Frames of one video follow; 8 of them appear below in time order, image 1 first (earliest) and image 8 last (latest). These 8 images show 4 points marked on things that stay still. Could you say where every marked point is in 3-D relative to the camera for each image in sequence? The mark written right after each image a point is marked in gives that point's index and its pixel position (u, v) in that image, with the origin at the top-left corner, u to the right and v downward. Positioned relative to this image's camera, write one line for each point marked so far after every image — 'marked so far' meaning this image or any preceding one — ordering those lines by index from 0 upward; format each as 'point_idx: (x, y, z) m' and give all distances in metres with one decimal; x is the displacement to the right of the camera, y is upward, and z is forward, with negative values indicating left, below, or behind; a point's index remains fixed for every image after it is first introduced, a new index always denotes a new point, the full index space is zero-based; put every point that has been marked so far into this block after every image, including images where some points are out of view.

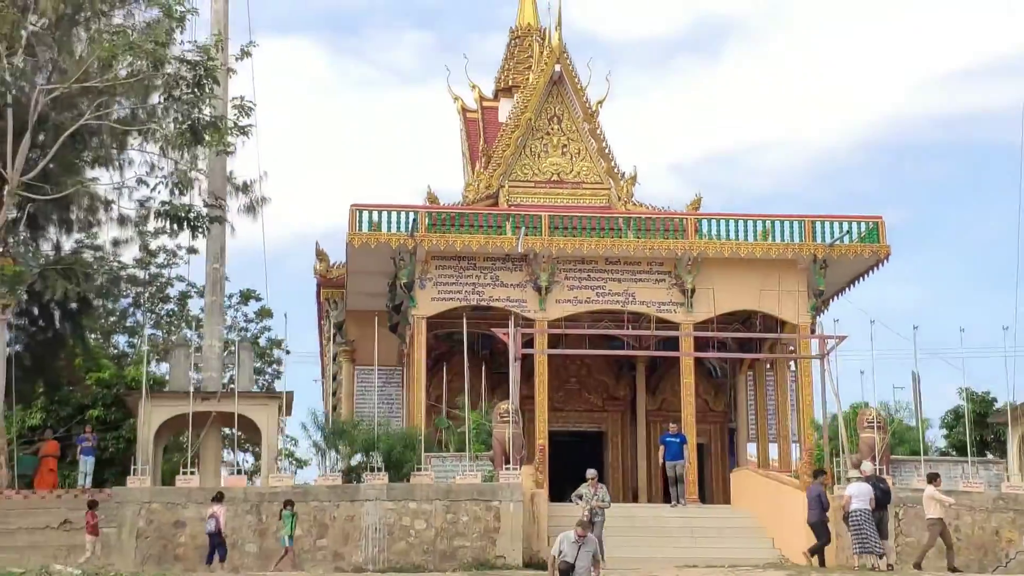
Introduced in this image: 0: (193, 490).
0: (-3.5, -2.3, +15.7) m
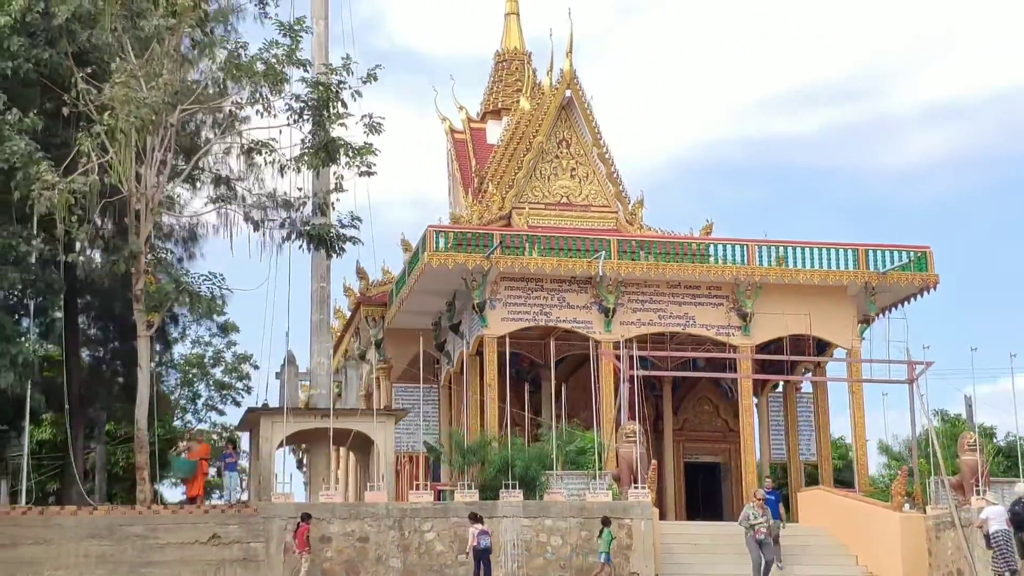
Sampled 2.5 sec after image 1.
0: (-2.0, -2.5, +16.0) m
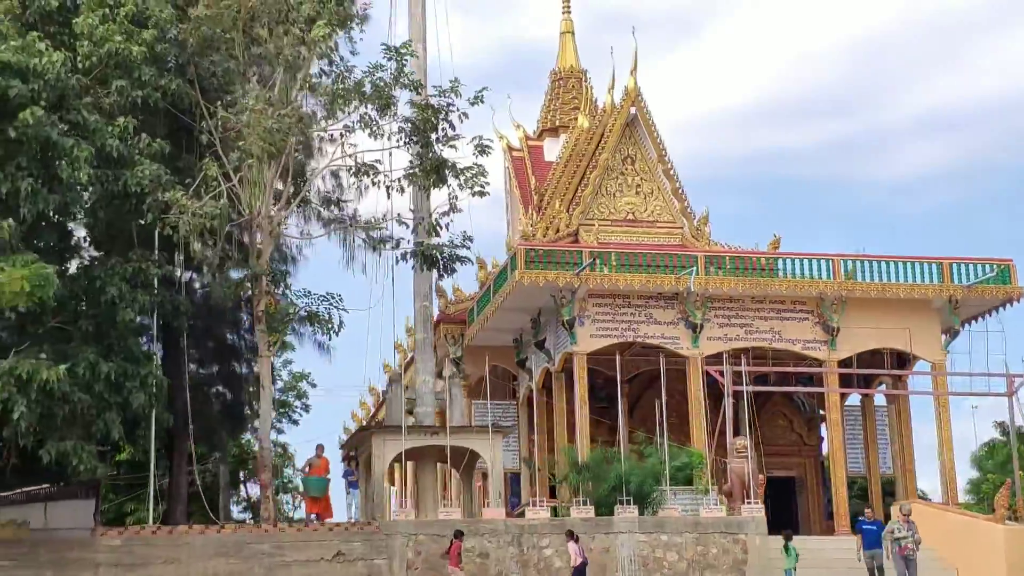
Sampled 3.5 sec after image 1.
0: (-0.6, -2.7, +16.2) m
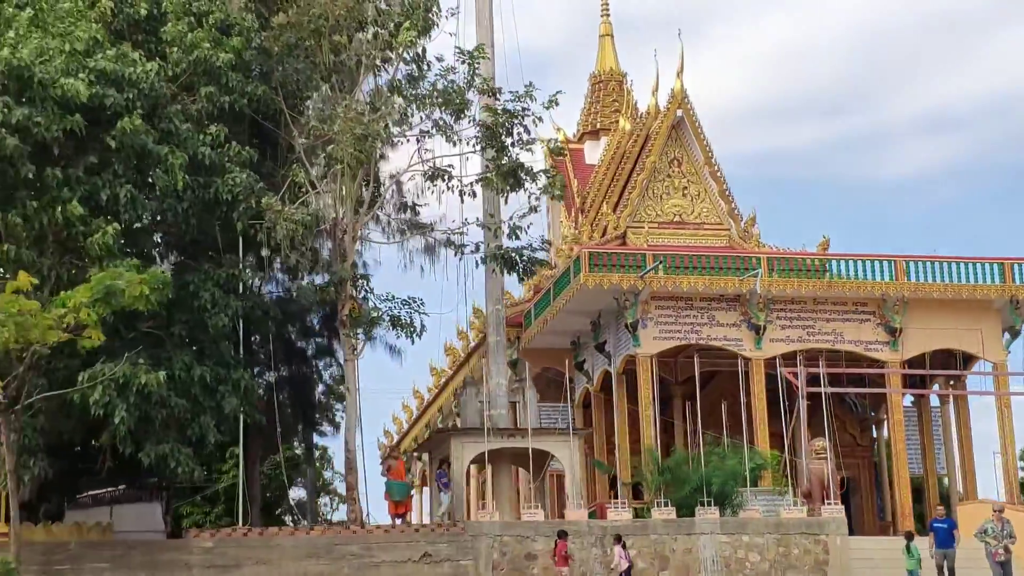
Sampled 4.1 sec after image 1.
0: (+0.3, -2.7, +16.3) m
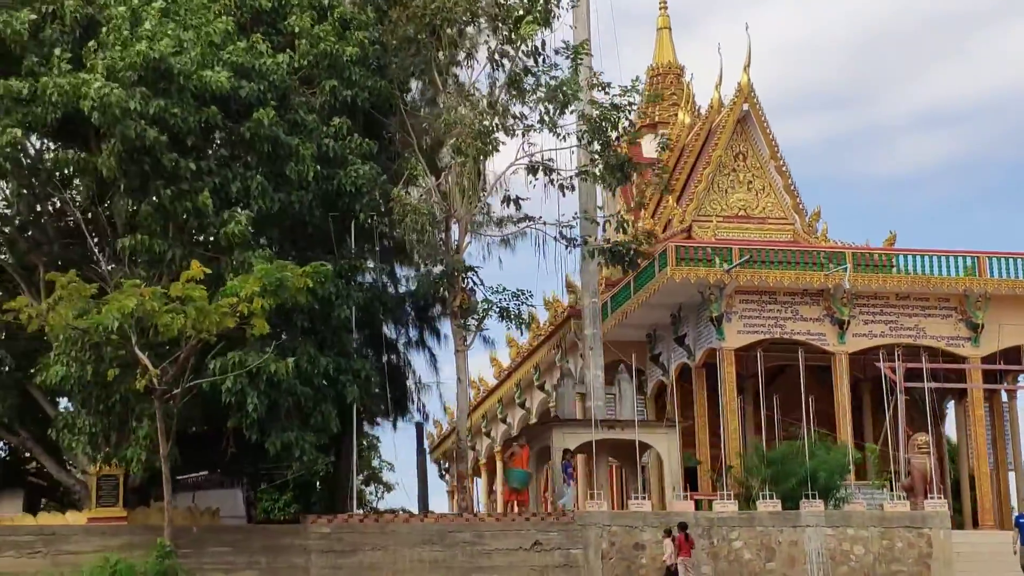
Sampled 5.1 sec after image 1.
0: (+1.6, -2.7, +16.5) m
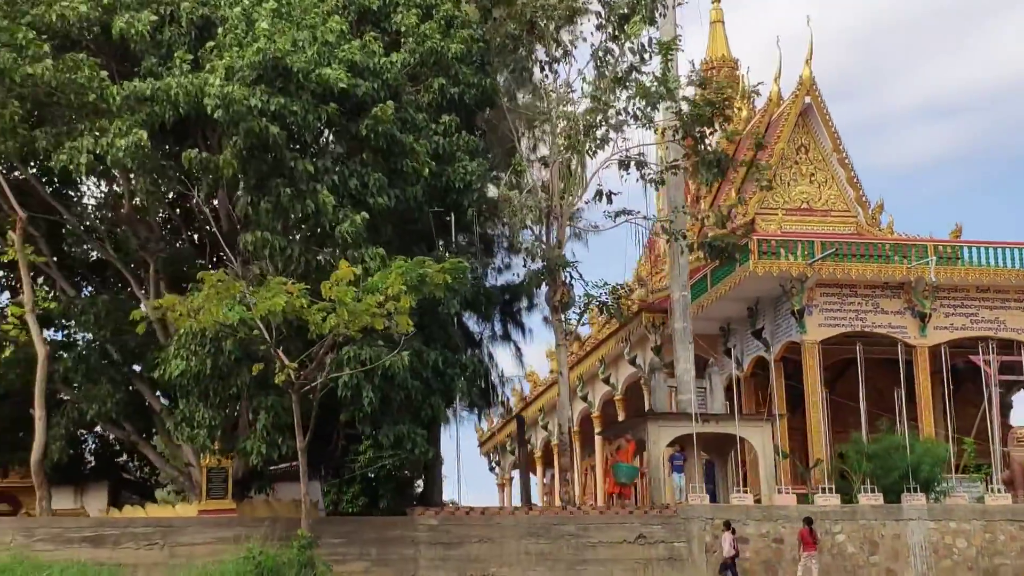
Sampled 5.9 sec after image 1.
0: (+2.8, -2.6, +16.6) m
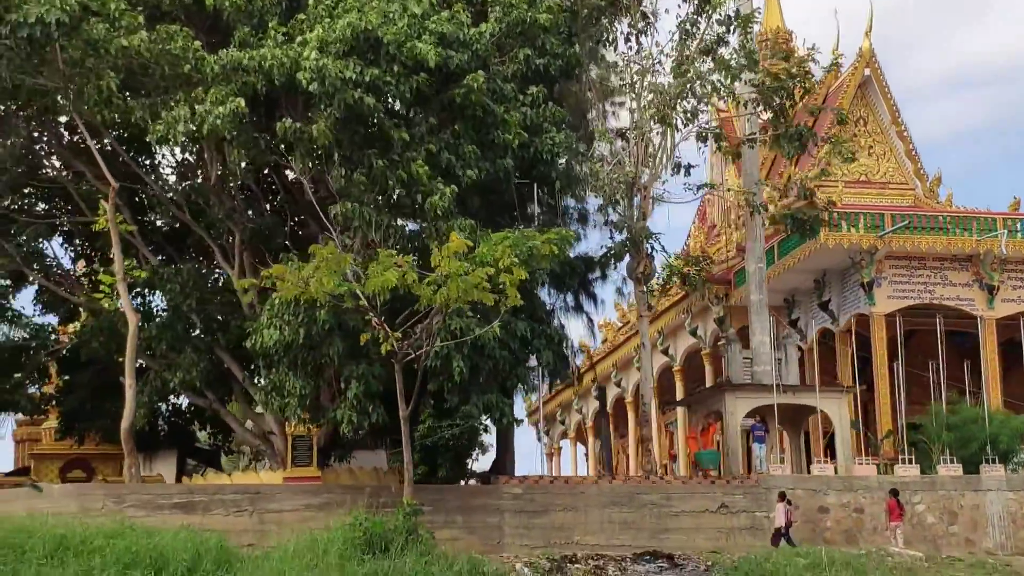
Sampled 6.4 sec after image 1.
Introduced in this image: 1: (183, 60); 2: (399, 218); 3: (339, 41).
0: (+3.8, -2.2, +16.7) m
1: (-3.4, +2.3, +14.5) m
2: (-1.2, +0.7, +14.8) m
3: (-1.7, +2.5, +14.3) m
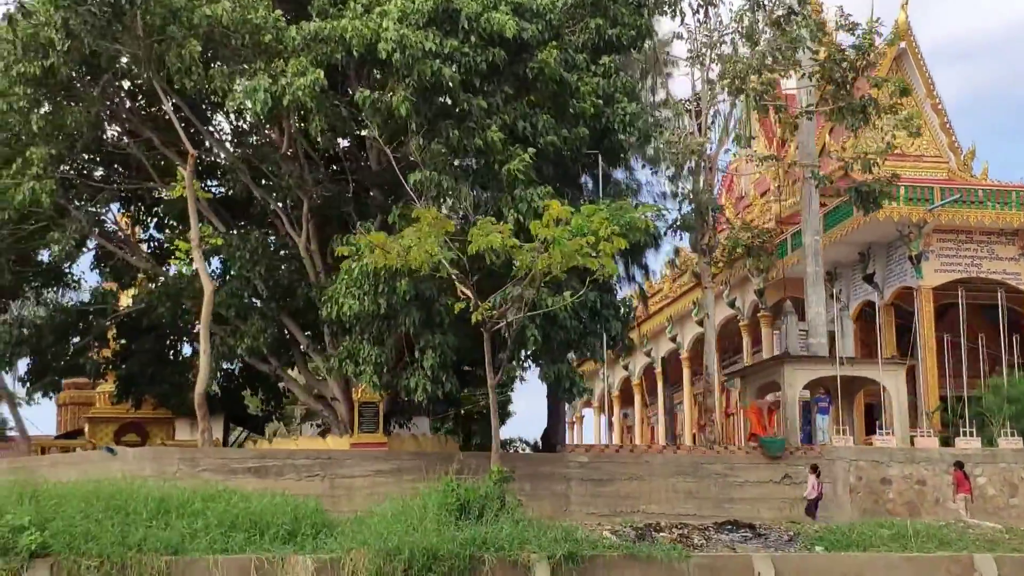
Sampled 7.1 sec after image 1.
0: (+4.6, -1.9, +16.8) m
1: (-2.6, +2.7, +14.6) m
2: (-0.4, +1.1, +14.9) m
3: (-0.9, +2.8, +14.3) m
